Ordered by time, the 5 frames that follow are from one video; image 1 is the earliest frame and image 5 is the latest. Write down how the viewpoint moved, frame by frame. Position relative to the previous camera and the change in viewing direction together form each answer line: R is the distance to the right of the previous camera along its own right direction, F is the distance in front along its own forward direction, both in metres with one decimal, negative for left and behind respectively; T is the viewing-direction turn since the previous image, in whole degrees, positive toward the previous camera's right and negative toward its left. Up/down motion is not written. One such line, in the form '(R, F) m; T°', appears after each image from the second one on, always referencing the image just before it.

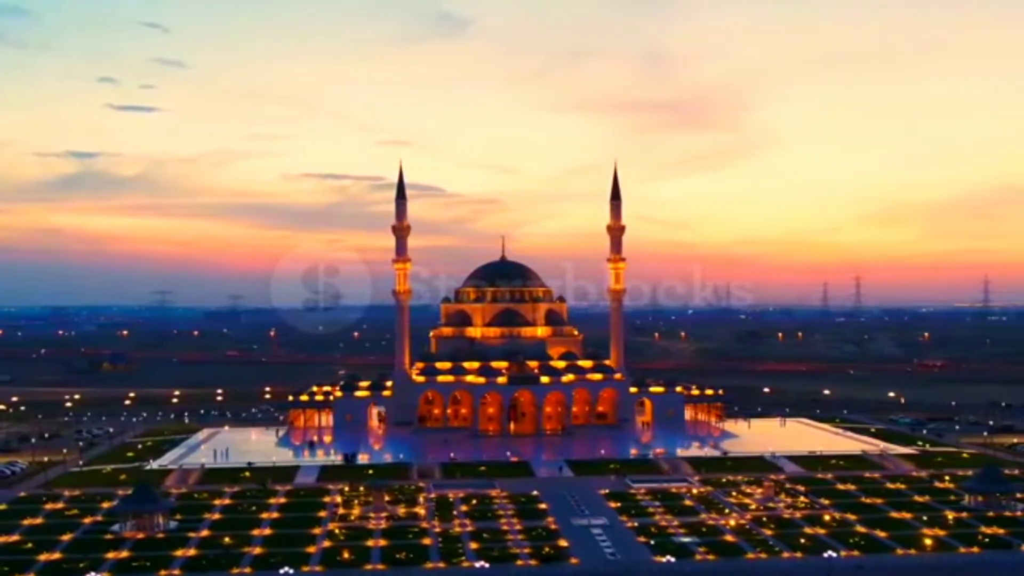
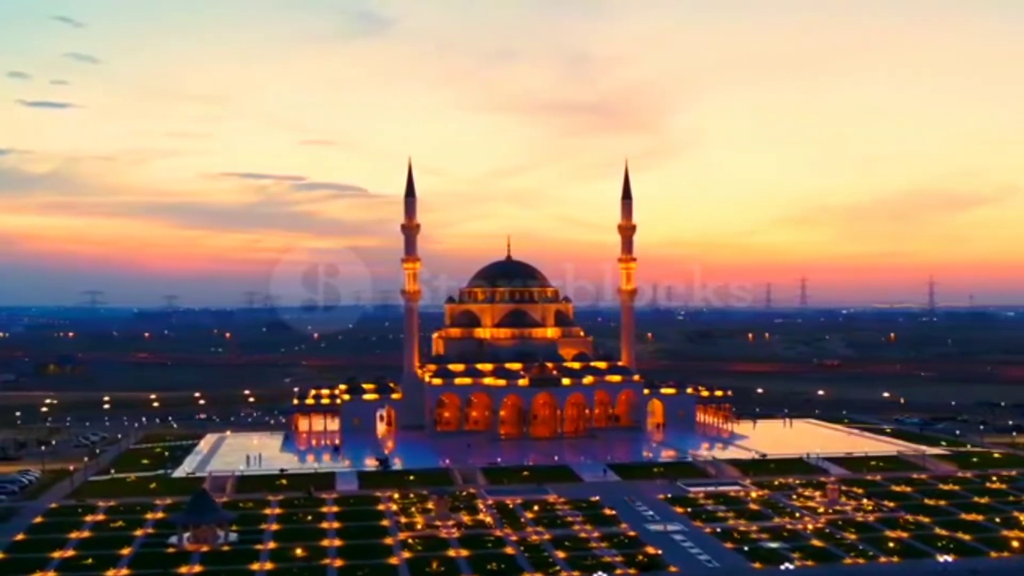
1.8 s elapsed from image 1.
(-4.0, +1.2) m; +3°
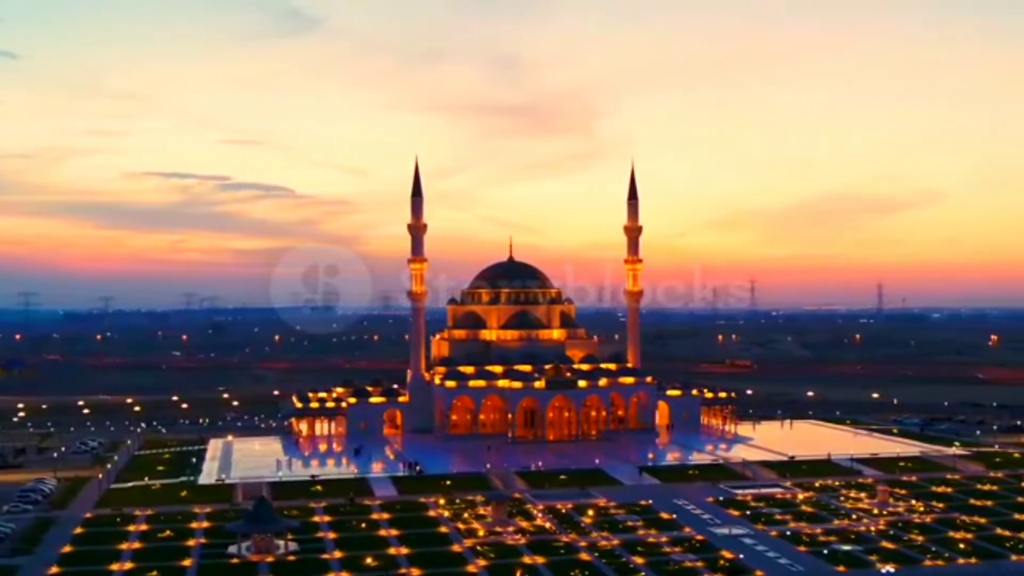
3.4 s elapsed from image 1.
(-3.5, +0.7) m; +3°
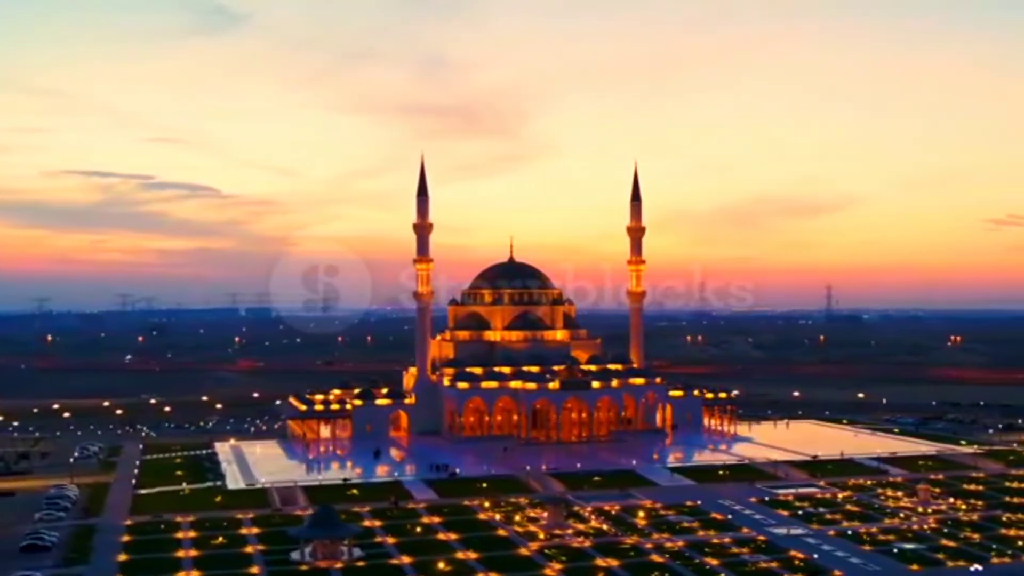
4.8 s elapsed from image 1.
(-3.4, +0.5) m; +3°
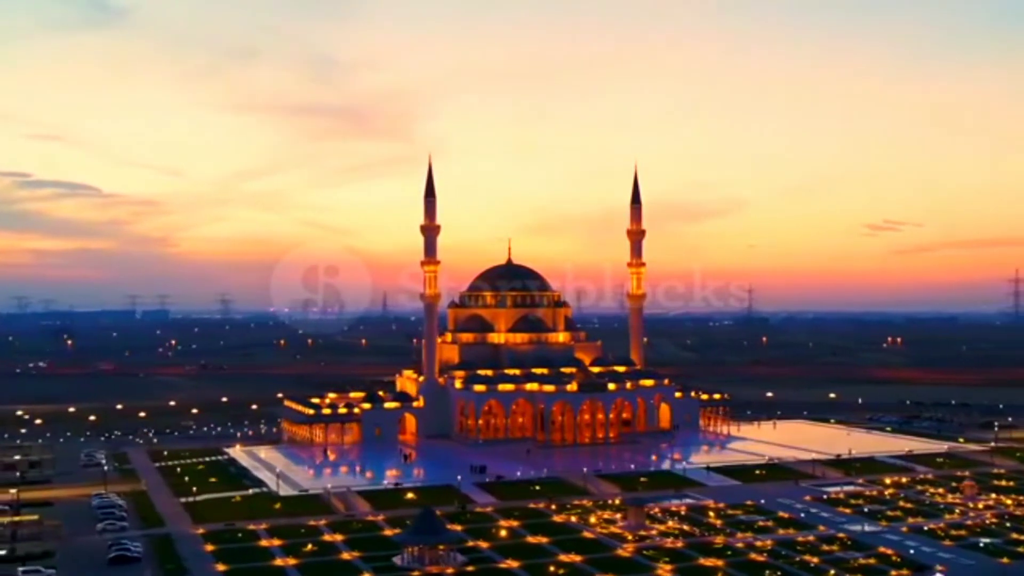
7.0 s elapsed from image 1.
(-5.1, +0.2) m; +5°
